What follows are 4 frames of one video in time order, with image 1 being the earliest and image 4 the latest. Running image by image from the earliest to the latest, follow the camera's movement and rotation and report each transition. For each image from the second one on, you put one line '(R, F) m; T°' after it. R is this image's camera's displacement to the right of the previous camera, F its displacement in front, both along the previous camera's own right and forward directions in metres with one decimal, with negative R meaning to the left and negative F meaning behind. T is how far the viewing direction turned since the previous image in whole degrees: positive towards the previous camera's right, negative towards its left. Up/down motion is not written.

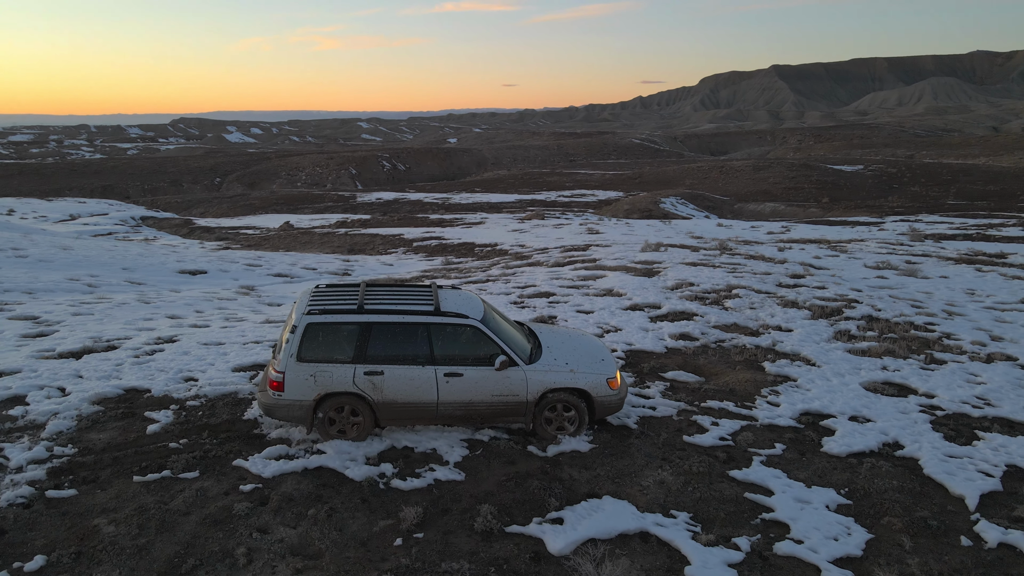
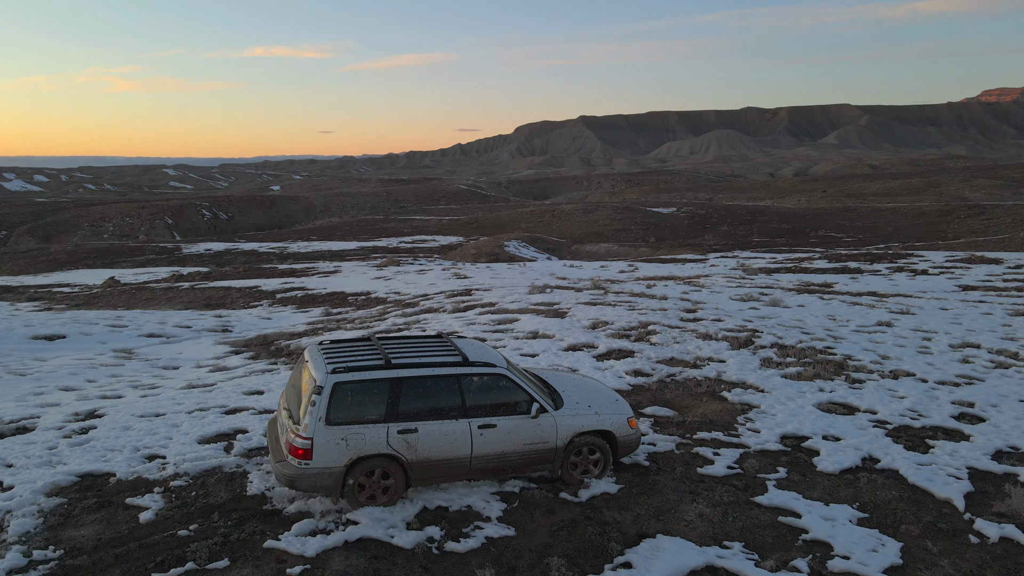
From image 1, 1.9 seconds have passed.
(-1.6, +0.3) m; +13°
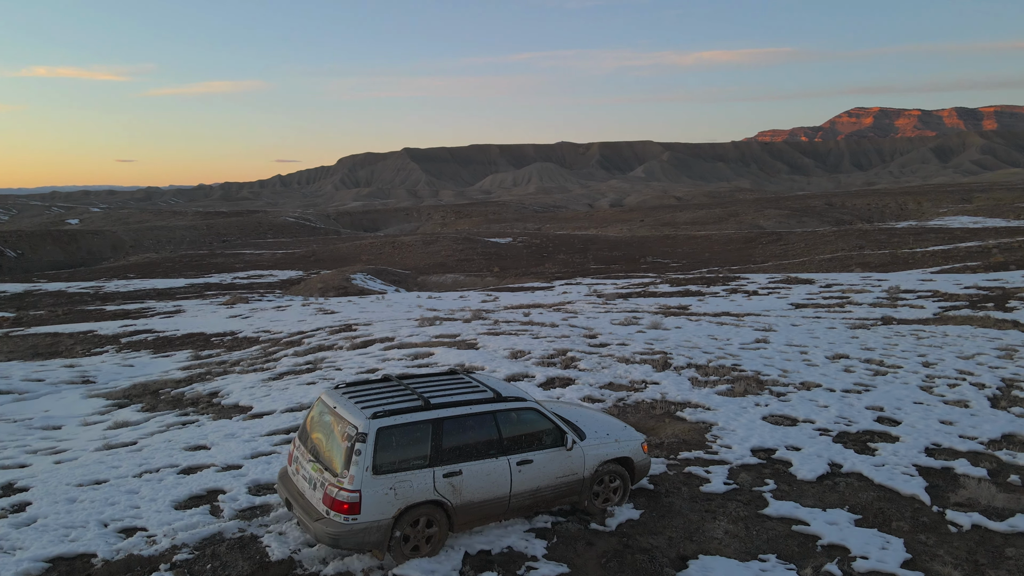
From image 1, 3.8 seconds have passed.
(-1.5, +0.3) m; +13°
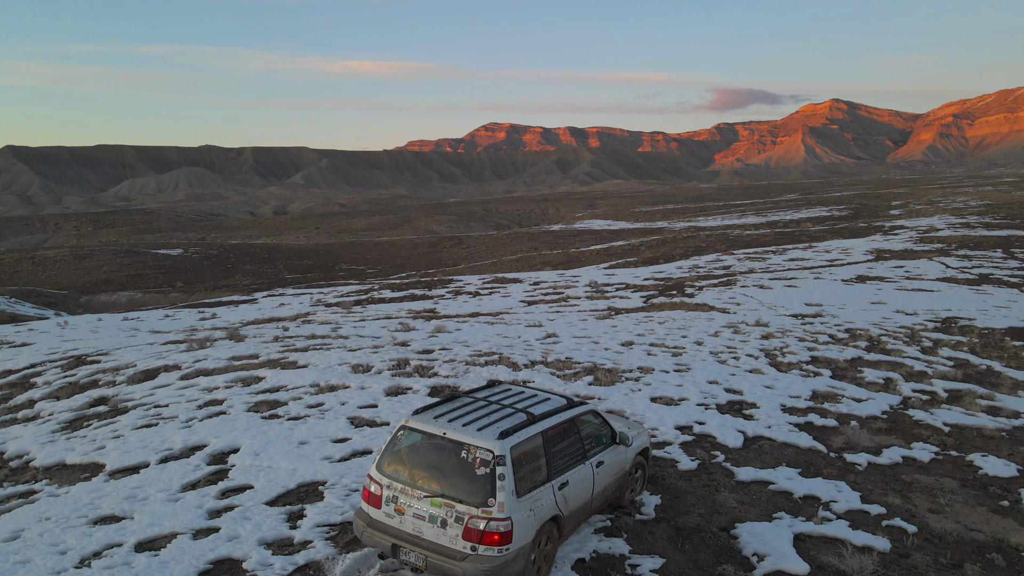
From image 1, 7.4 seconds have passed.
(-2.9, +0.8) m; +25°
